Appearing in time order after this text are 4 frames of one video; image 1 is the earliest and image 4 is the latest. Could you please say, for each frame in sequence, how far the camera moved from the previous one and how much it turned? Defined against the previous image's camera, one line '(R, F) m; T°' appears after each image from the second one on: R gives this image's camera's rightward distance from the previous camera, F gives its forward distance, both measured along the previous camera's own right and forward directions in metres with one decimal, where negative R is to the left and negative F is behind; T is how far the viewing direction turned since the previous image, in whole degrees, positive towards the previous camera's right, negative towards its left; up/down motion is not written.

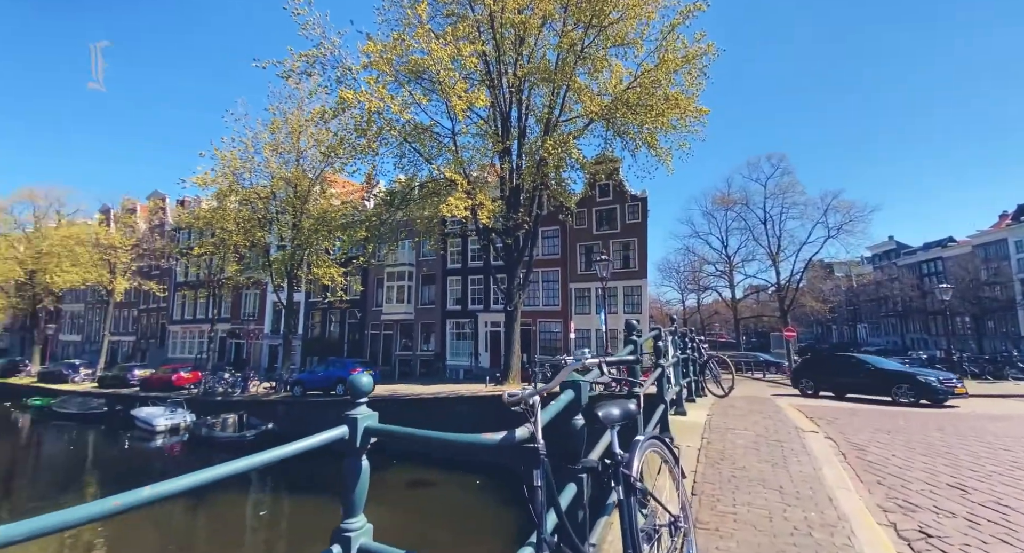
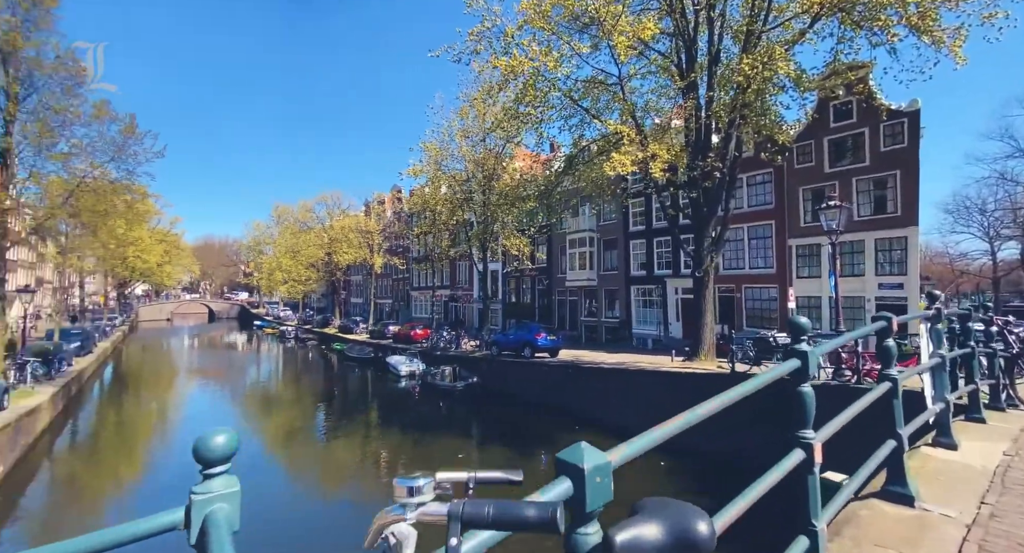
(+1.4, +1.8) m; -28°
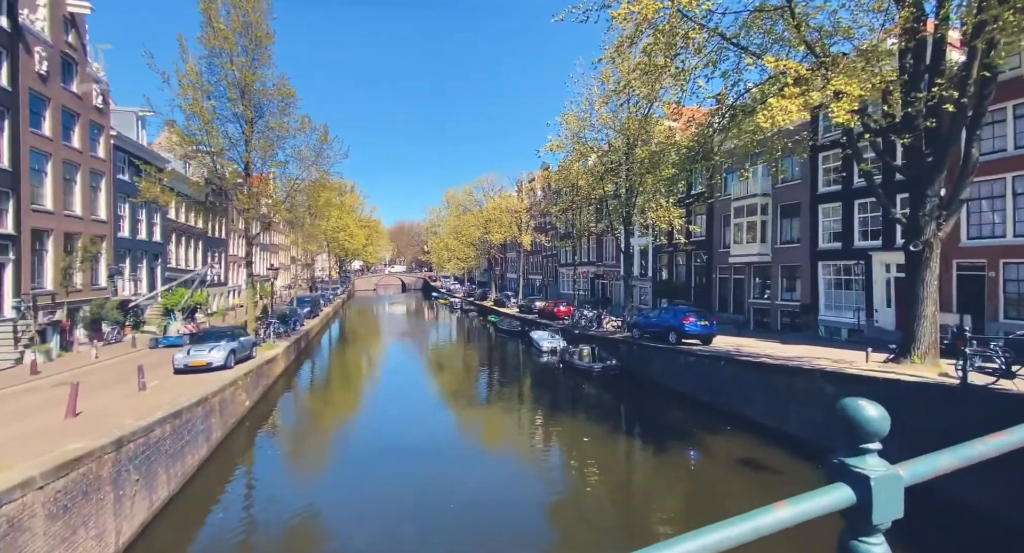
(+1.2, +1.3) m; -21°
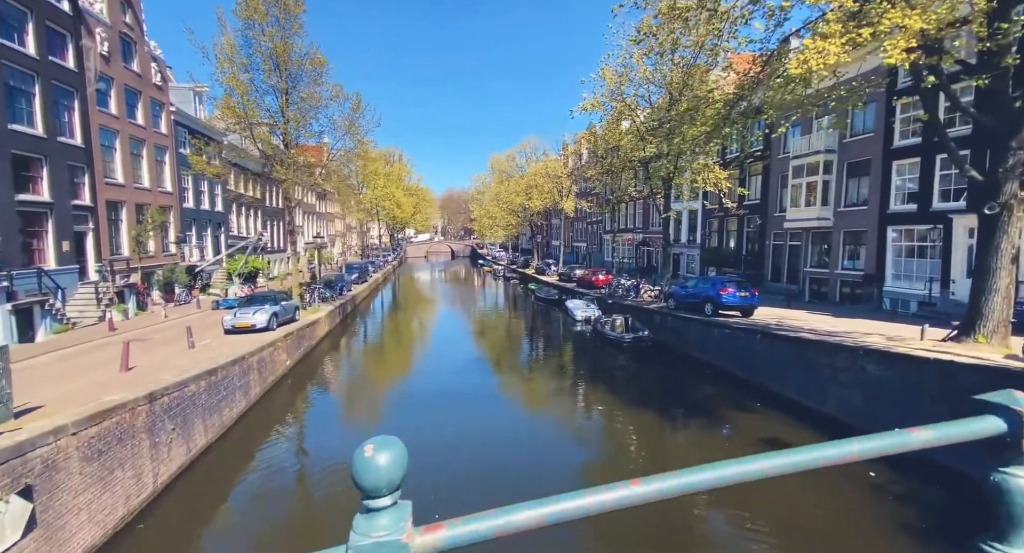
(+0.9, +0.4) m; -7°
